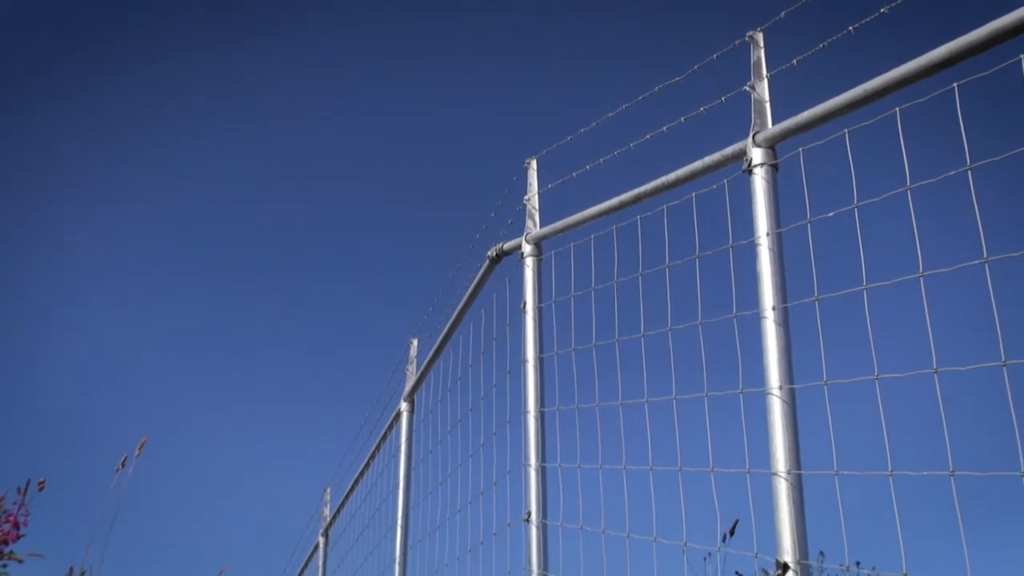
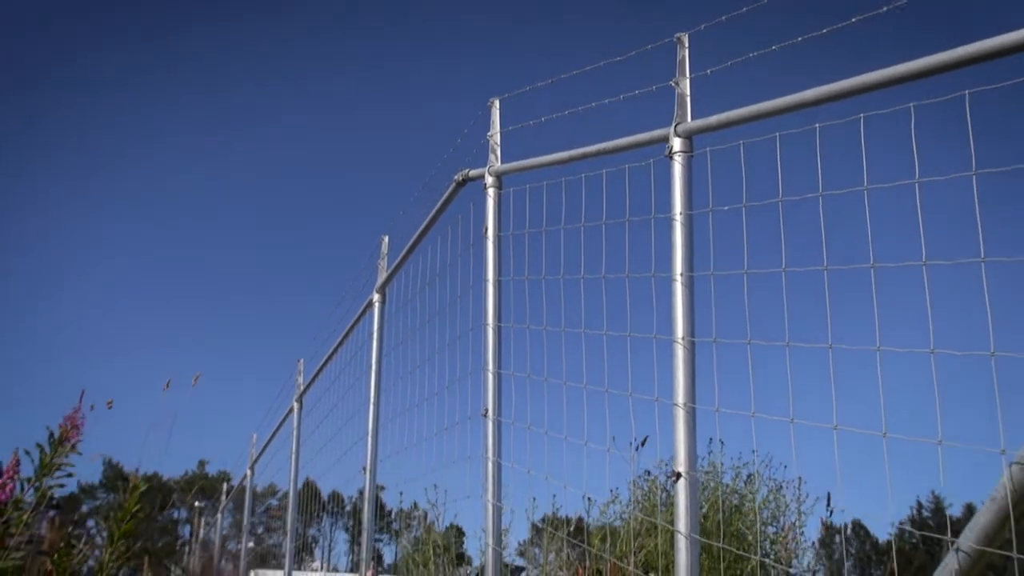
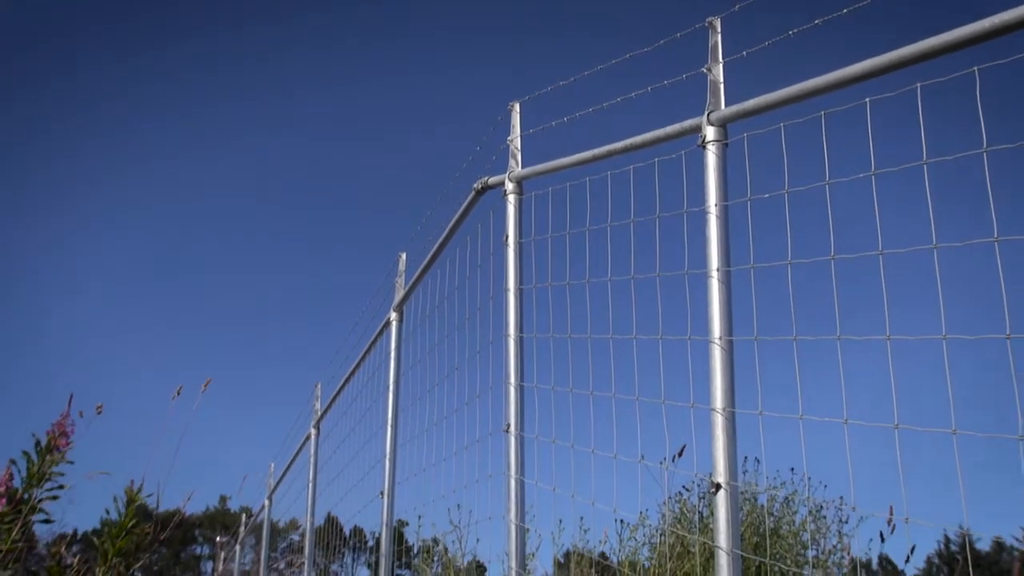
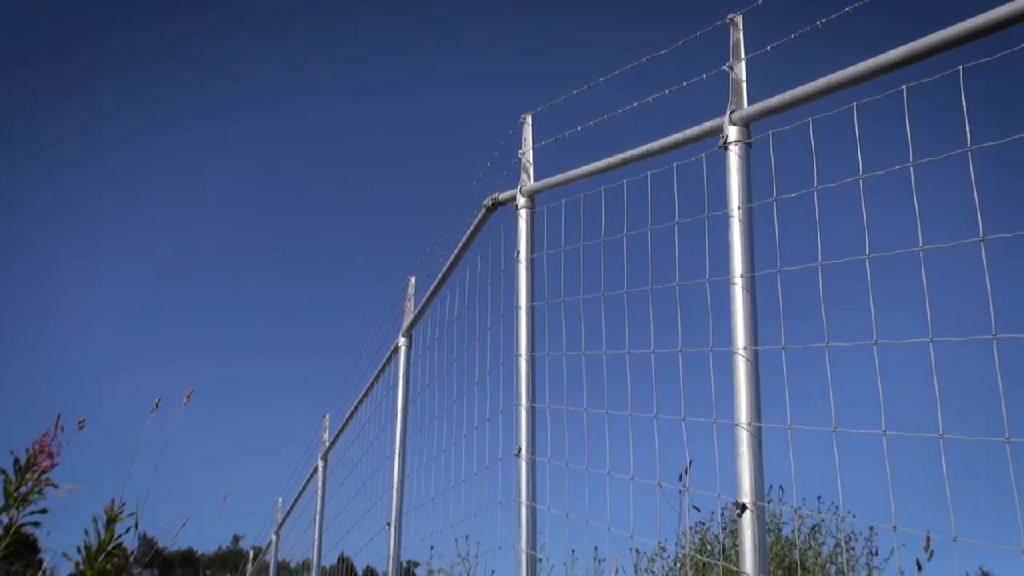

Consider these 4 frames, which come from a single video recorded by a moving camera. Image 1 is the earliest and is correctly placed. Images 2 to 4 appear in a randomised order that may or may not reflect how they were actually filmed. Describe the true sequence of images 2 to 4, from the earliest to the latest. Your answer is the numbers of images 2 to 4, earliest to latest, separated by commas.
4, 3, 2
